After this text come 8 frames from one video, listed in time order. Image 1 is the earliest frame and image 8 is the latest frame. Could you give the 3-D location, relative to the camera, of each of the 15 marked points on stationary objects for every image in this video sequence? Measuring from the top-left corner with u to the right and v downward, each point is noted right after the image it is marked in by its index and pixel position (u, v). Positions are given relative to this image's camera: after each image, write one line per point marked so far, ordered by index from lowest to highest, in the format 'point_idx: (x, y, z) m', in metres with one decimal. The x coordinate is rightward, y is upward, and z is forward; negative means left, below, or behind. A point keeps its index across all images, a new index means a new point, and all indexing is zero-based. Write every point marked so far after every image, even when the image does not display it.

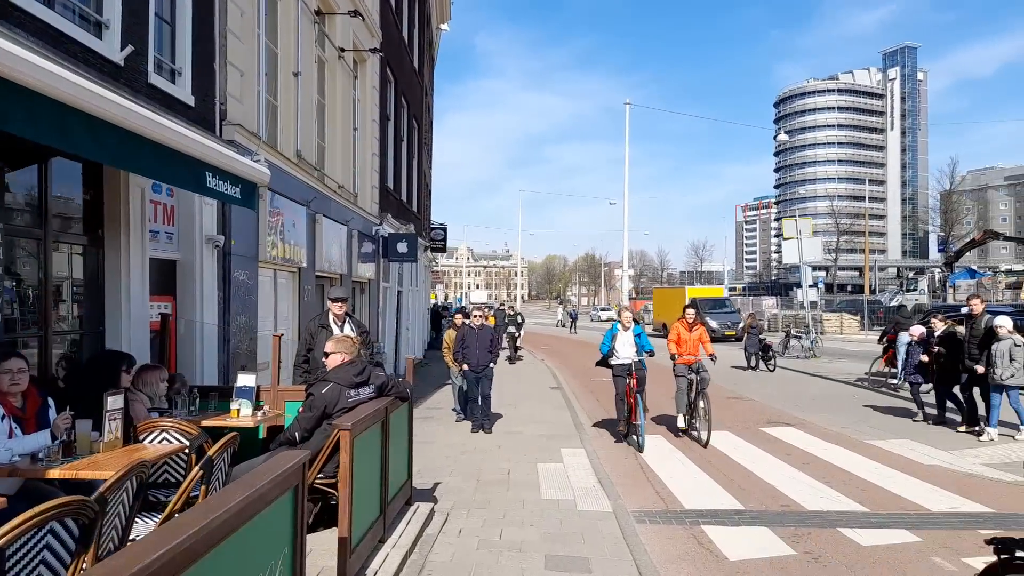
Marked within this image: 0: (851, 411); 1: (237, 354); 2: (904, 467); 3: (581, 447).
0: (+5.6, -2.1, +11.8) m
1: (-3.1, -0.7, +7.9) m
2: (+4.4, -2.0, +8.0) m
3: (+0.9, -2.1, +9.4) m
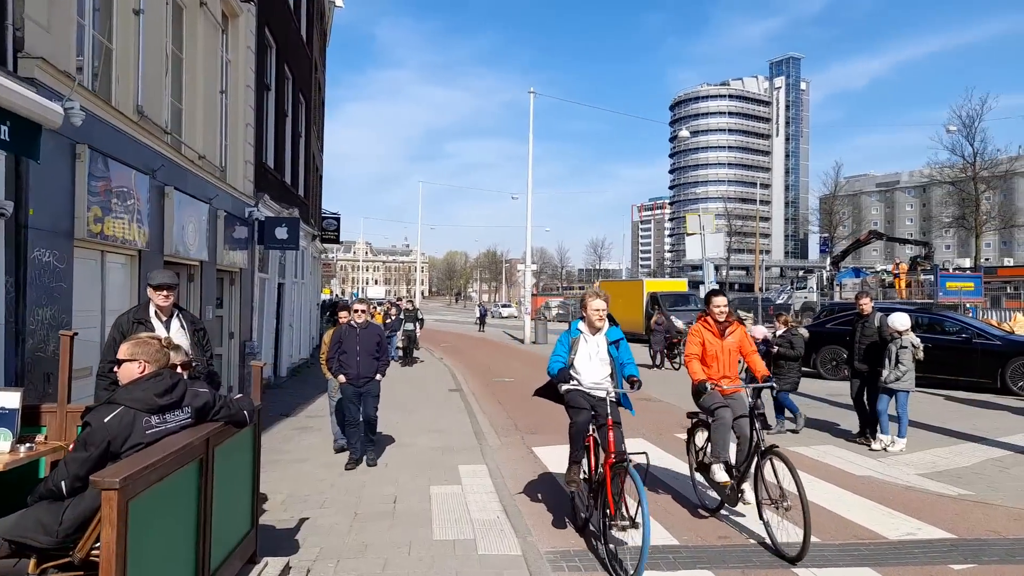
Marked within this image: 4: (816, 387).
0: (+4.0, -2.0, +11.2) m
1: (-4.1, -0.6, +6.0) m
2: (+3.3, -2.0, +7.3) m
3: (-0.3, -2.0, +8.1) m
4: (+5.6, -1.8, +13.1) m
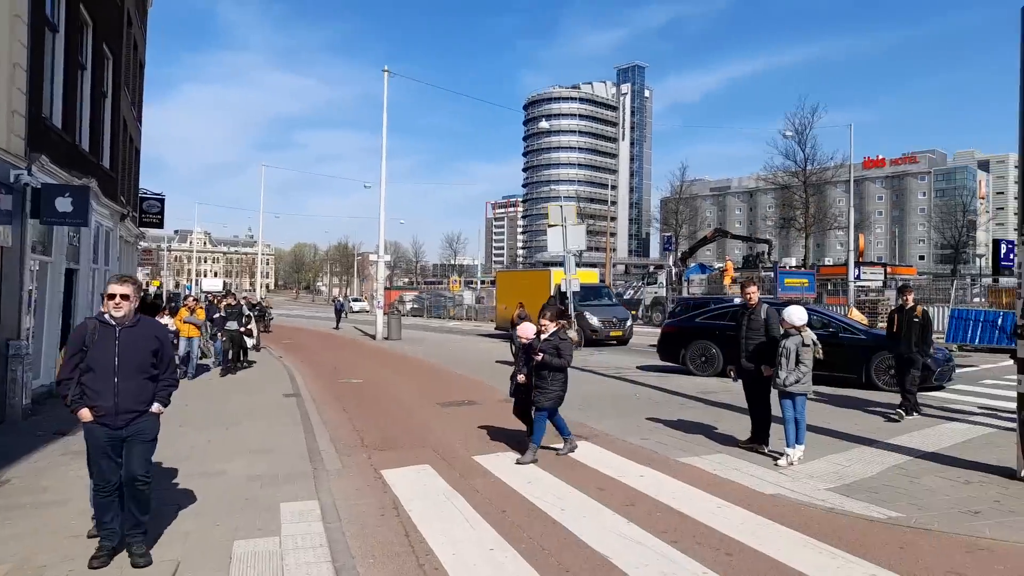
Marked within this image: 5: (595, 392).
0: (+1.9, -1.8, +10.1) m
1: (-5.0, -0.4, +3.5) m
2: (+2.0, -1.8, +6.1) m
3: (-1.8, -1.9, +6.3) m
4: (+3.1, -1.7, +12.3) m
5: (+1.4, -1.8, +12.4) m
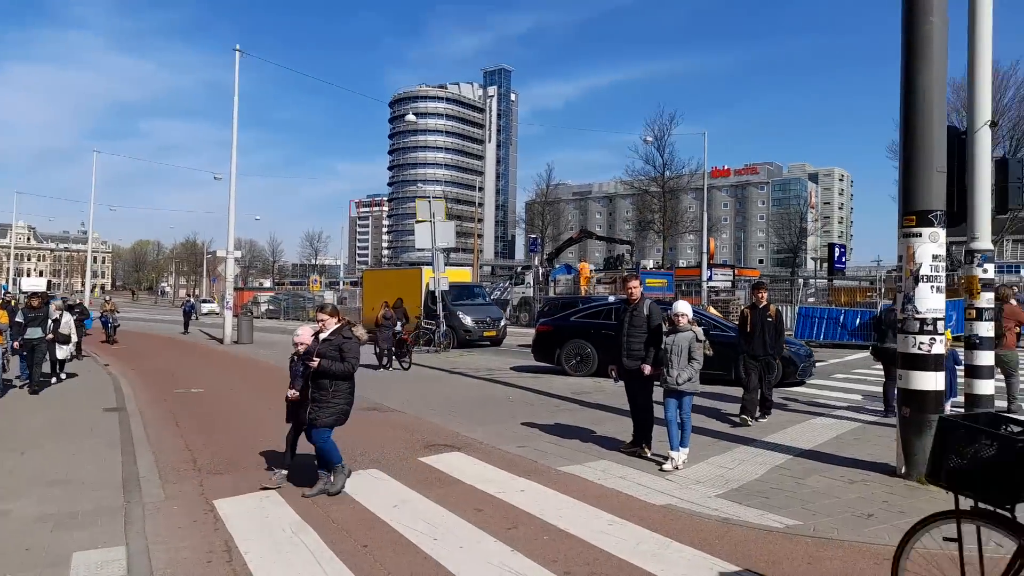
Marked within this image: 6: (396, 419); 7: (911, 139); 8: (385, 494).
0: (+0.1, -1.8, +9.5) m
1: (-5.4, -0.4, +1.6) m
2: (+1.0, -1.8, +5.6) m
3: (-2.8, -1.8, +5.0) m
4: (+0.8, -1.6, +11.9) m
5: (-0.8, -1.8, +11.6) m
6: (-1.6, -1.8, +9.7) m
7: (+3.5, +1.4, +6.2) m
8: (-1.1, -1.8, +6.1) m
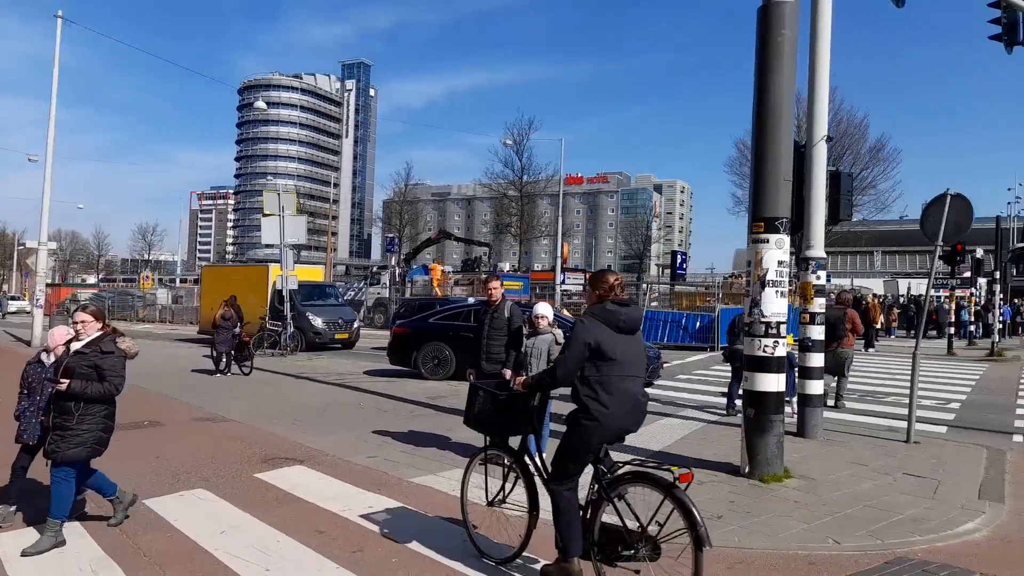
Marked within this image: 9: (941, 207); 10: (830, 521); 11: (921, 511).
0: (-1.8, -1.8, +8.9) m
1: (-5.6, -0.3, +0.2) m
2: (-0.2, -1.8, +5.3) m
3: (-3.7, -1.8, +4.0) m
4: (-1.5, -1.6, +11.4) m
5: (-3.1, -1.8, +10.9) m
6: (-3.5, -1.8, +8.8) m
7: (+2.3, +1.3, +6.5) m
8: (-2.3, -1.8, +5.4) m
9: (+4.8, +0.9, +7.9) m
10: (+2.3, -1.7, +5.1) m
11: (+3.0, -1.7, +5.3) m
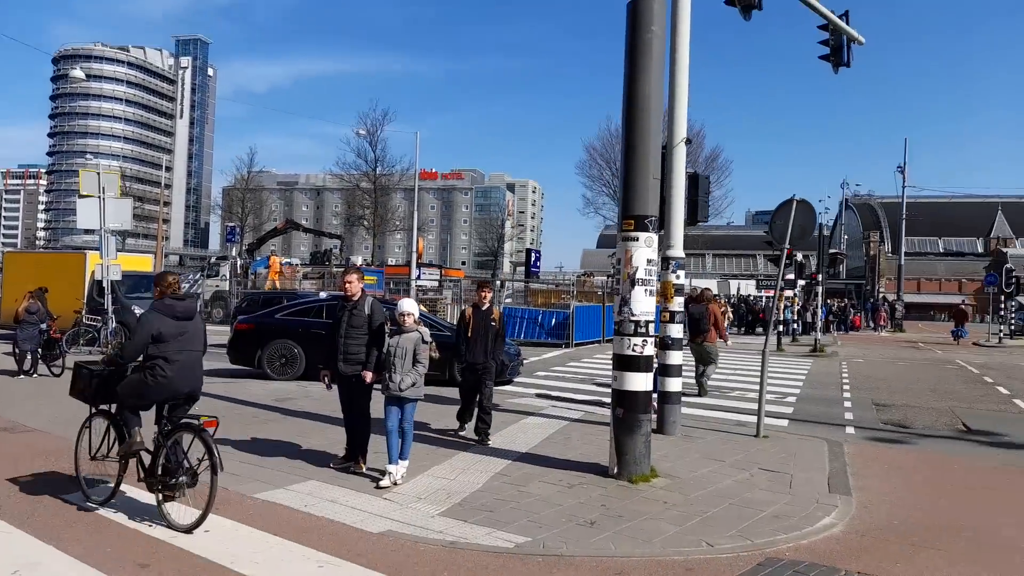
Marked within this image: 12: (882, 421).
0: (-3.5, -1.7, +8.0) m
1: (-5.3, -0.2, -1.4) m
2: (-1.1, -1.7, +4.8) m
3: (-4.3, -1.7, +2.7) m
4: (-3.7, -1.5, +10.5) m
5: (-5.1, -1.6, +9.6) m
6: (-5.1, -1.7, +7.5) m
7: (+1.1, +1.3, +6.4) m
8: (-3.2, -1.7, +4.4) m
9: (+3.3, +0.9, +8.3) m
10: (+1.3, -1.7, +5.1) m
11: (+2.1, -1.7, +5.4) m
12: (+4.9, -1.8, +9.3) m
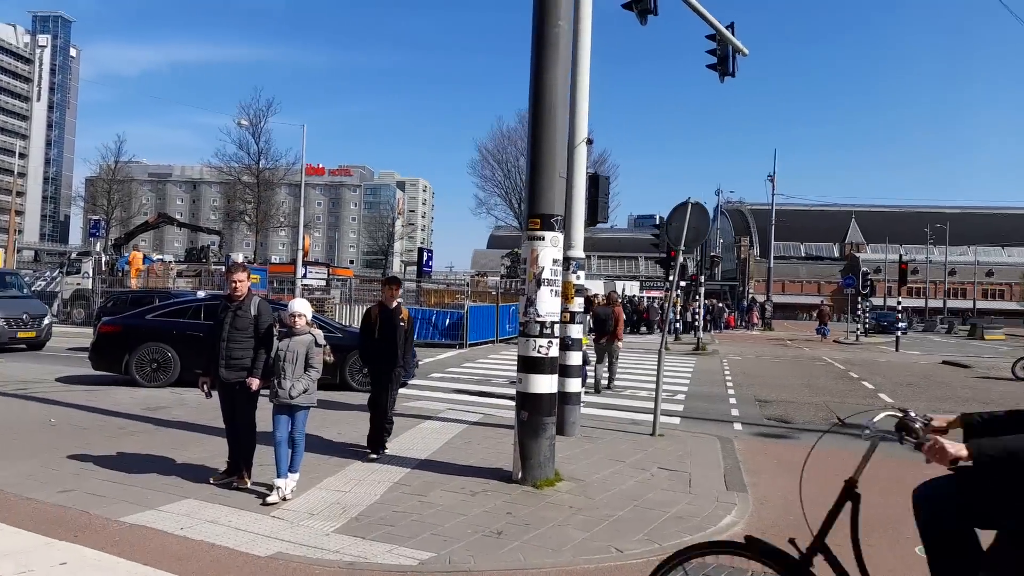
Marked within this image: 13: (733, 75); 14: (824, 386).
0: (-4.6, -1.7, +7.1) m
1: (-4.9, -0.2, -2.4) m
2: (-1.7, -1.7, +4.3) m
3: (-4.5, -1.6, +1.8) m
4: (-5.2, -1.5, +9.5) m
5: (-6.4, -1.6, +8.5) m
6: (-6.0, -1.6, +6.4) m
7: (+0.2, +1.3, +6.3) m
8: (-3.7, -1.7, +3.6) m
9: (+2.1, +0.9, +8.5) m
10: (+0.7, -1.7, +5.0) m
11: (+1.3, -1.7, +5.4) m
12: (+3.5, -1.8, +9.8) m
13: (+4.2, +4.1, +13.5) m
14: (+5.6, -1.8, +12.7) m
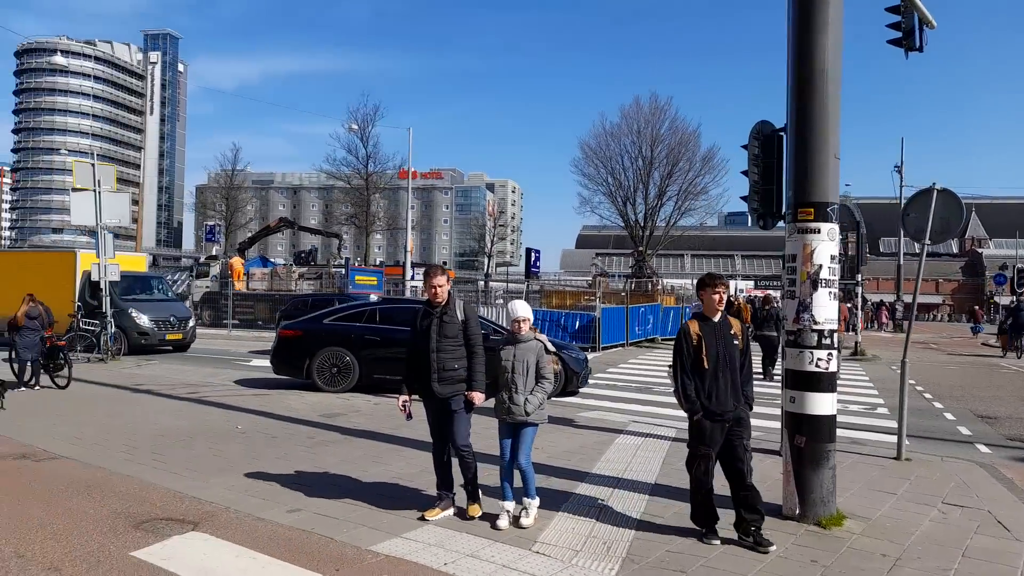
0: (-2.4, -1.7, +6.8) m
1: (-3.8, -0.2, -2.7) m
2: (+0.1, -1.8, +3.7) m
3: (-3.0, -1.7, +1.5) m
4: (-2.7, -1.5, +9.3) m
5: (-4.1, -1.7, +8.3) m
6: (-4.0, -1.7, +6.3) m
7: (+2.2, +1.3, +5.4) m
8: (-2.0, -1.7, +3.2) m
9: (+4.3, +0.9, +7.4) m
10: (+2.5, -1.7, +4.1) m
11: (+3.2, -1.7, +4.4) m
12: (+5.9, -1.8, +8.5) m
13: (+7.0, +4.1, +12.1) m
14: (+8.4, -1.8, +11.2) m
